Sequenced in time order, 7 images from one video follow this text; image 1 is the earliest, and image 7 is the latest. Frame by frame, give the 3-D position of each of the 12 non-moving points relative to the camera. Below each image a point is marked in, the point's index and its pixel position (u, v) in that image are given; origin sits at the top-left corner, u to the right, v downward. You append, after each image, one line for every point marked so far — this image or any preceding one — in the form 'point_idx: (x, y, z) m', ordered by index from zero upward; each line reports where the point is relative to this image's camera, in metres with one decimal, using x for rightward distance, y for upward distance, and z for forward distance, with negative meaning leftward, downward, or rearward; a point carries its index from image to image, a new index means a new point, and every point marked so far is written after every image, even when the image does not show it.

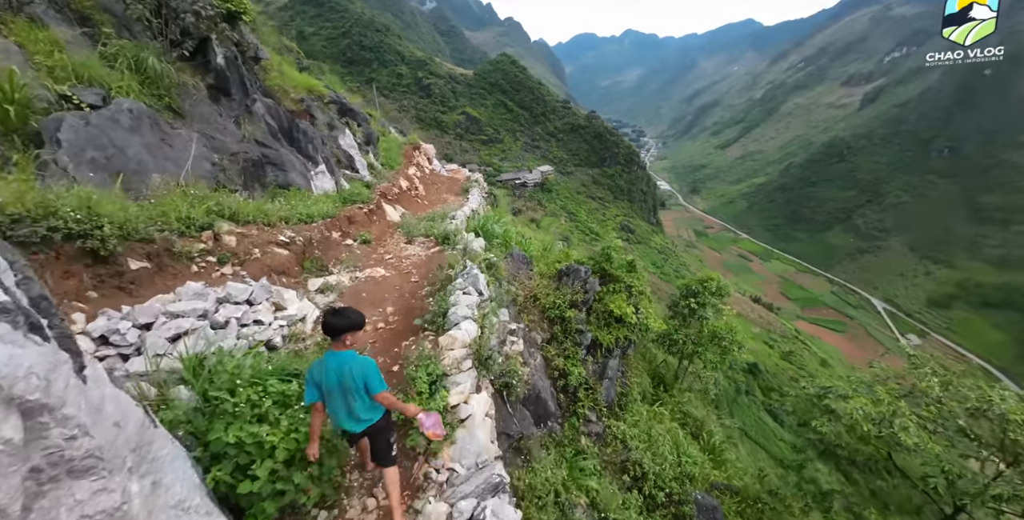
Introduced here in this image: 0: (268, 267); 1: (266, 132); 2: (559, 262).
0: (-3.5, -0.1, +5.4) m
1: (-6.5, +3.3, +10.1) m
2: (+1.4, -0.1, +10.6) m
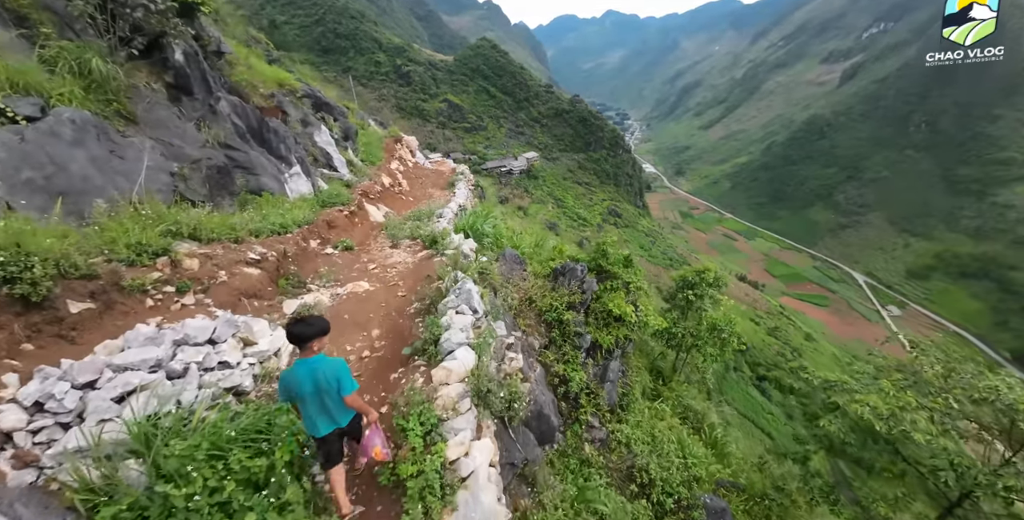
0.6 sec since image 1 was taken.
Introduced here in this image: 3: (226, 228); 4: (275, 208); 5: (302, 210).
0: (-3.5, -0.4, +4.9) m
1: (-6.8, +3.0, +9.3) m
2: (+1.1, 0.0, +10.2) m
3: (-4.4, +0.4, +5.8) m
4: (-5.0, +1.1, +8.0) m
5: (-4.9, +1.1, +8.8) m
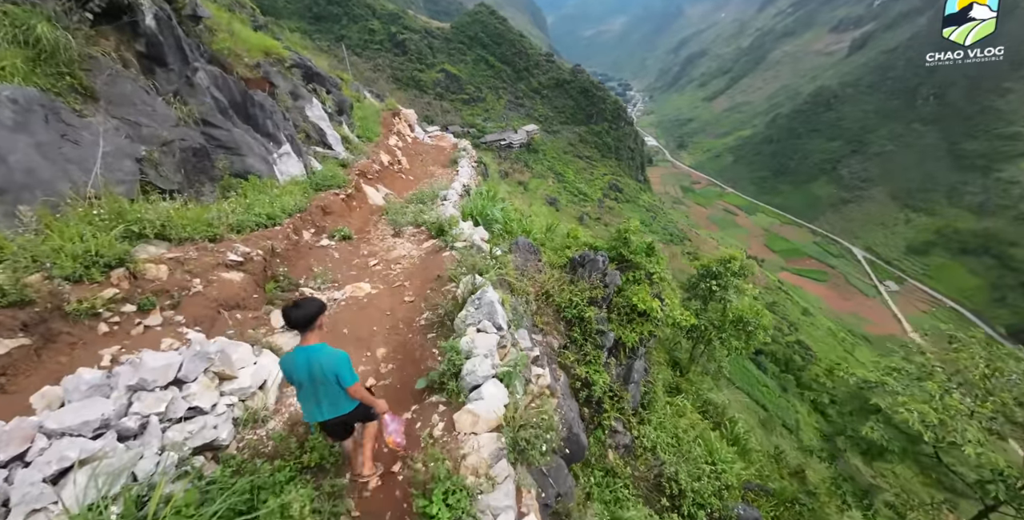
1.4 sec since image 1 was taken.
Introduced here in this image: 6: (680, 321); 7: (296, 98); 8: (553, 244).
0: (-3.2, -0.5, +4.1) m
1: (-6.5, +3.3, +8.3) m
2: (+1.5, +0.3, +9.4) m
3: (-4.1, +0.4, +5.0) m
4: (-4.7, +1.2, +7.1) m
5: (-4.6, +1.3, +7.9) m
6: (+4.3, -1.6, +9.2) m
7: (-7.2, +5.4, +12.7) m
8: (+1.1, +0.4, +10.0) m
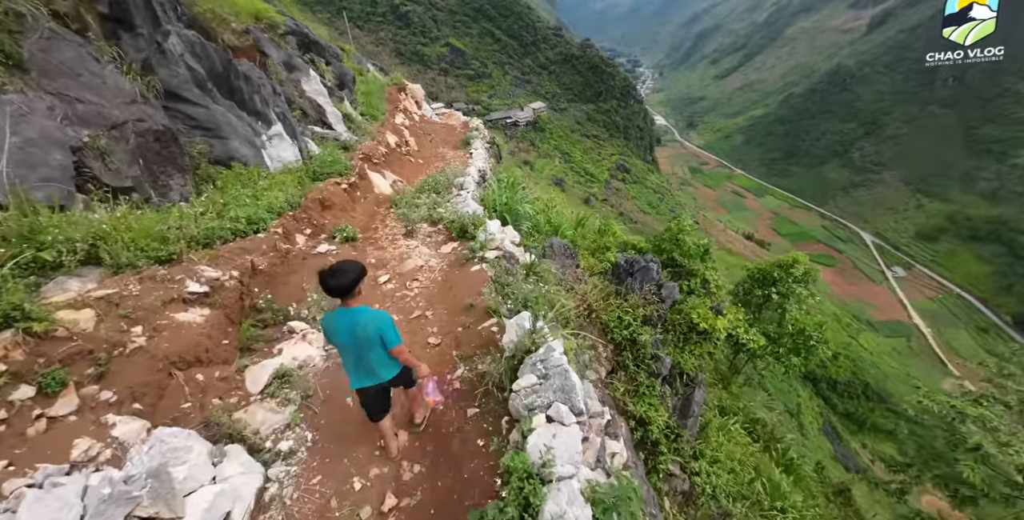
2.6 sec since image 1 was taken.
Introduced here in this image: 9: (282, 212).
0: (-2.6, -0.8, +2.9) m
1: (-5.9, +3.2, +6.9) m
2: (+2.1, +0.2, +8.0) m
3: (-3.5, +0.2, +3.7) m
4: (-4.1, +1.1, +5.8) m
5: (-3.9, +1.2, +6.6) m
6: (+4.9, -1.7, +7.9) m
7: (-6.5, +5.6, +11.2) m
8: (+1.7, +0.4, +8.6) m
9: (-3.4, +0.7, +5.7) m
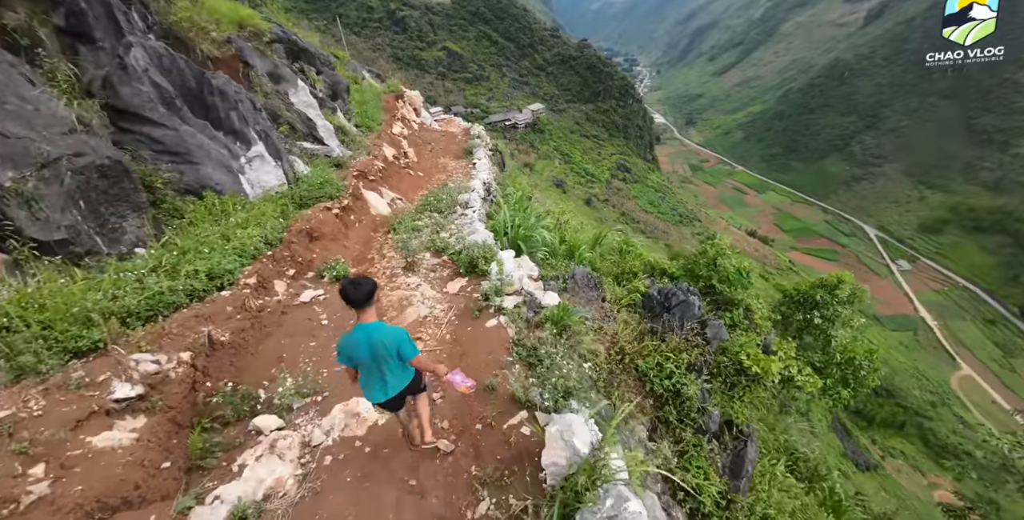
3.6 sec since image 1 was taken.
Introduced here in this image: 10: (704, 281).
0: (-2.4, -1.4, +2.0) m
1: (-5.7, +2.5, +6.0) m
2: (+2.4, -0.3, +7.1) m
3: (-3.2, -0.4, +2.8) m
4: (-3.8, +0.4, +4.9) m
5: (-3.7, +0.6, +5.7) m
6: (+5.2, -2.2, +7.0) m
7: (-6.3, +4.8, +10.3) m
8: (+2.0, -0.1, +7.7) m
9: (-3.2, +0.1, +4.8) m
10: (+3.5, -0.4, +7.0) m
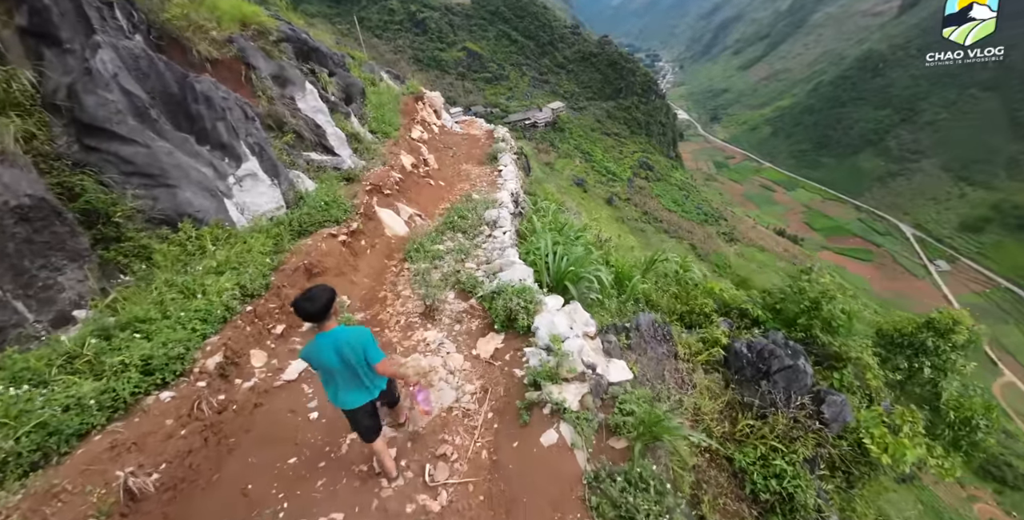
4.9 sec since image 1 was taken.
0: (-2.0, -1.9, +0.8) m
1: (-5.1, +1.9, +5.0) m
2: (+3.0, -0.9, +5.7) m
3: (-2.8, -1.0, +1.7) m
4: (-3.3, -0.1, +3.8) m
5: (-3.1, 0.0, +4.5) m
6: (+5.8, -2.8, +5.4) m
7: (-5.5, +4.3, +9.3) m
8: (+2.7, -0.7, +6.3) m
9: (-2.7, -0.5, +3.6) m
10: (+4.1, -1.0, +5.5) m
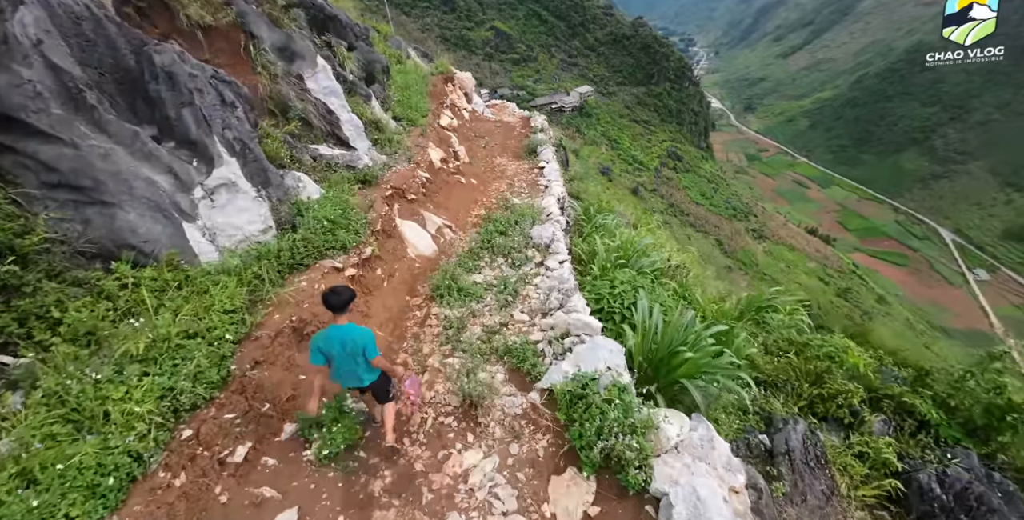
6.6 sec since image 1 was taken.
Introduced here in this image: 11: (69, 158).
0: (-1.5, -2.7, -0.7) m
1: (-4.2, +1.5, +3.5) m
2: (+3.7, -1.7, +3.9) m
3: (-2.3, -1.7, +0.1) m
4: (-2.6, -0.7, +2.3) m
5: (-2.4, -0.5, +3.0) m
6: (+6.4, -3.7, +3.6) m
7: (-4.4, +4.0, +7.7) m
8: (+3.4, -1.5, +4.5) m
9: (-2.0, -1.1, +2.1) m
10: (+4.8, -1.8, +3.7) m
11: (-3.9, +0.9, +3.4) m
